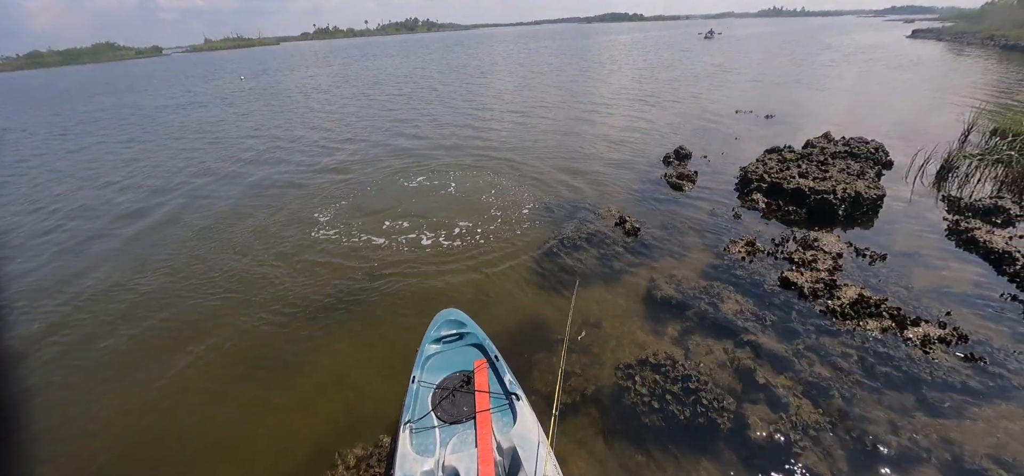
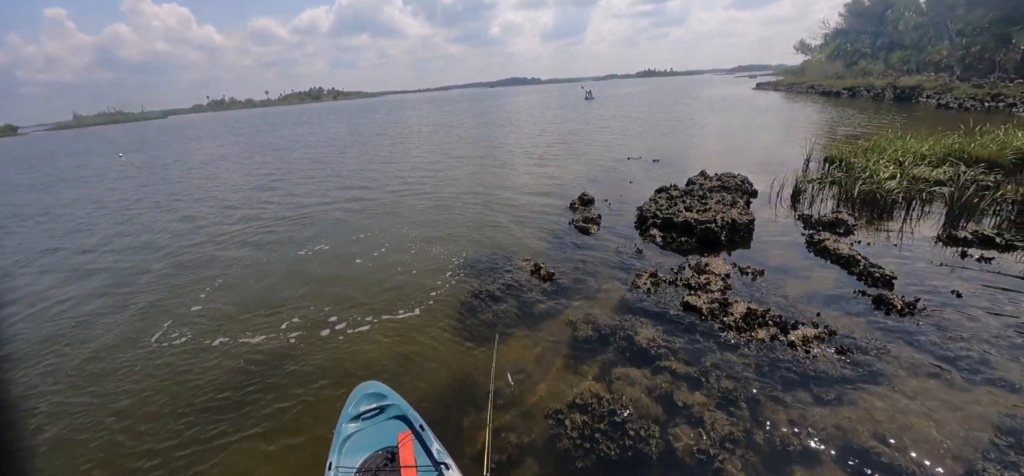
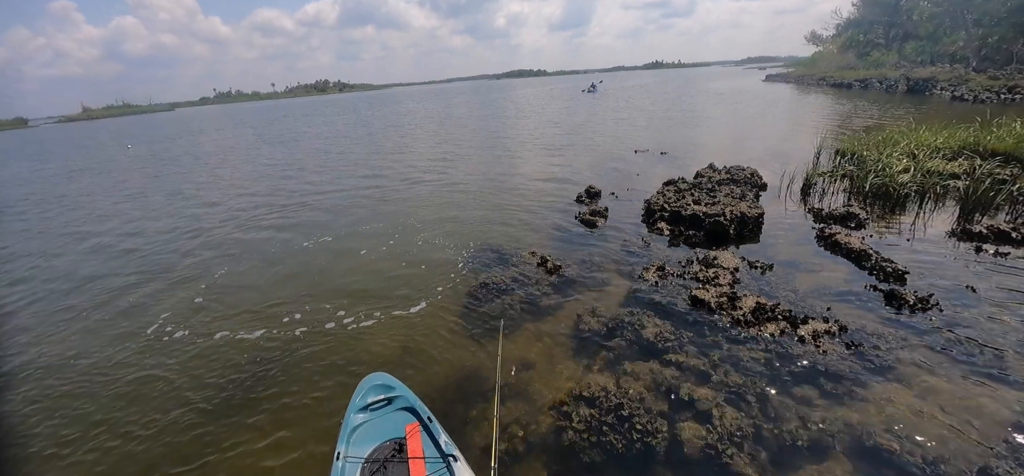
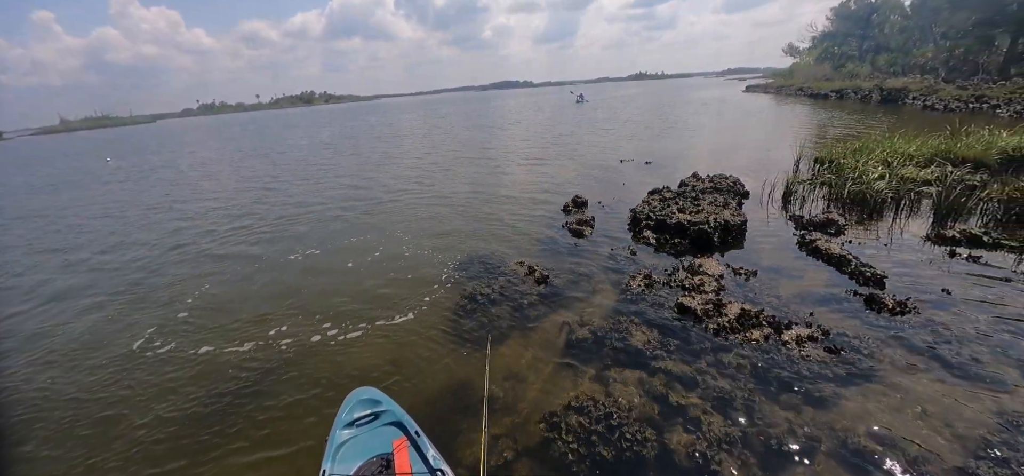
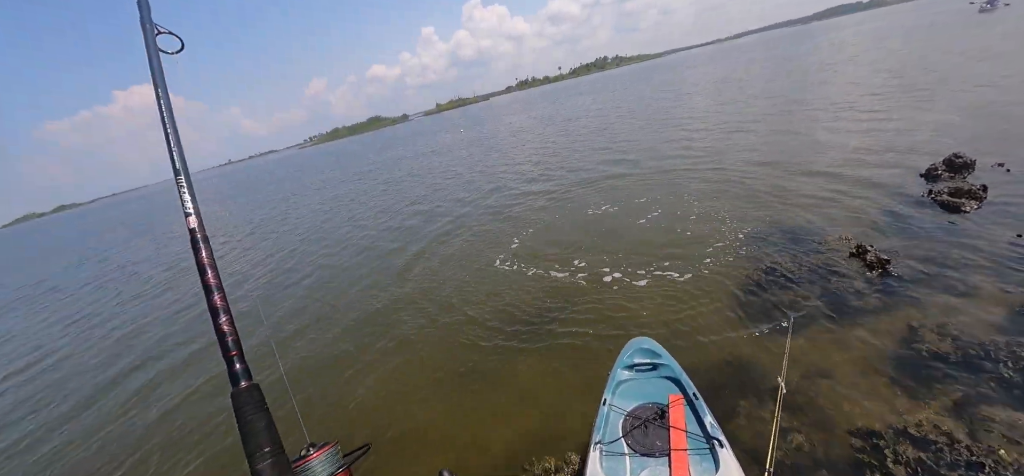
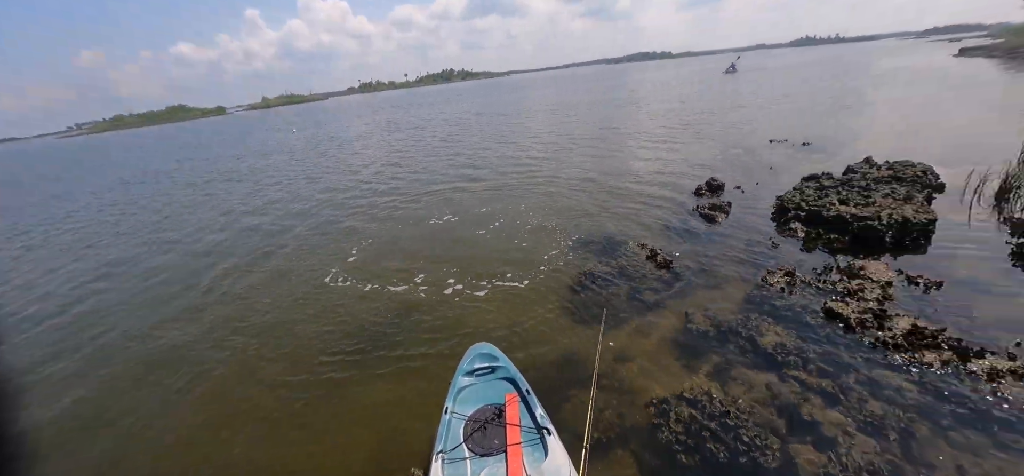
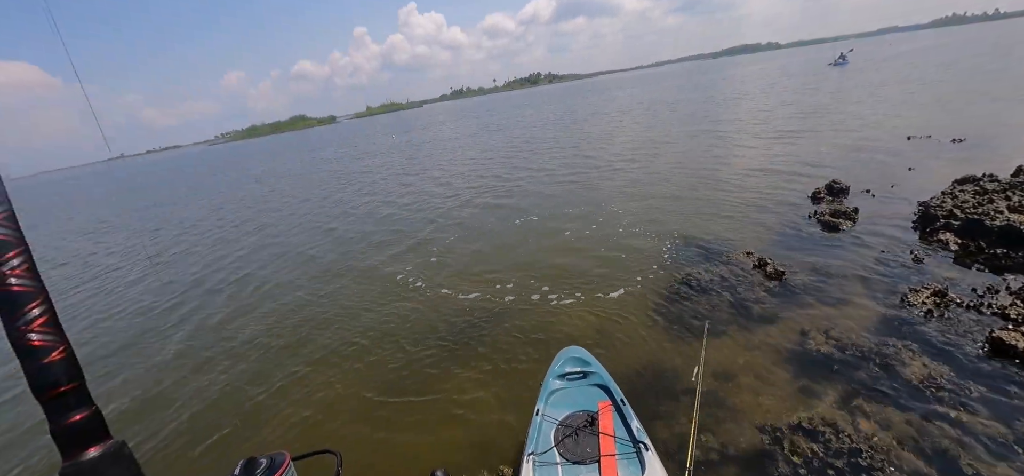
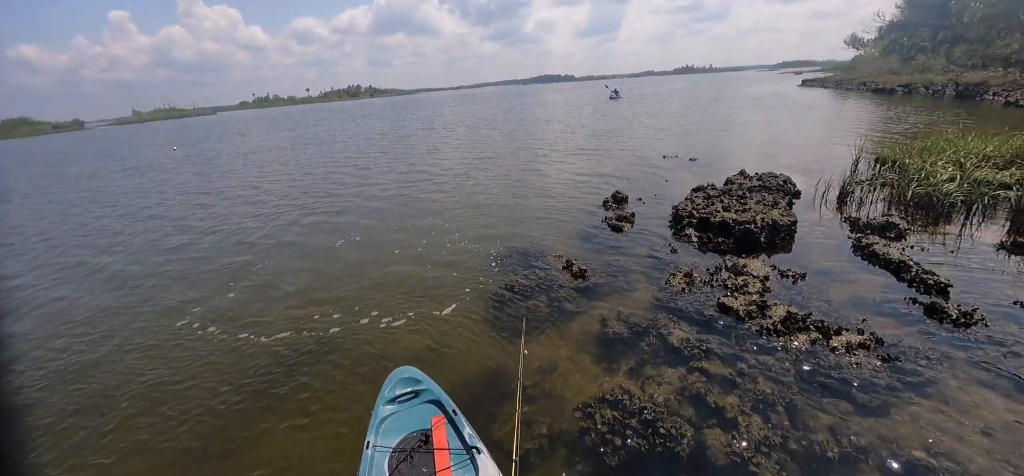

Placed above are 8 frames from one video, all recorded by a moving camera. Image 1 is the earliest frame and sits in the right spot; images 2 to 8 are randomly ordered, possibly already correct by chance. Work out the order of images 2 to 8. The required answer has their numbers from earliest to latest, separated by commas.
5, 6, 2, 4, 3, 7, 8
